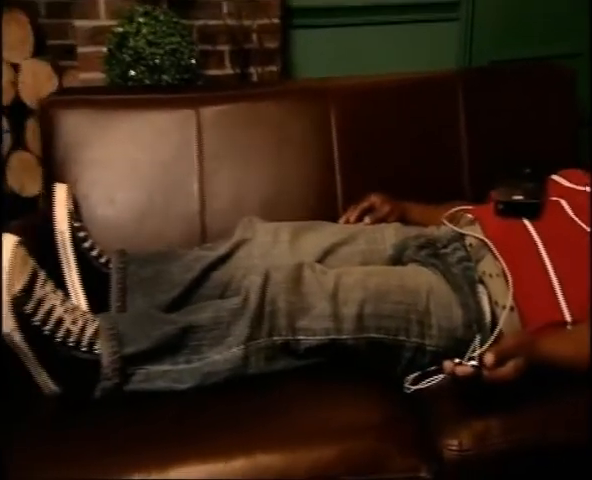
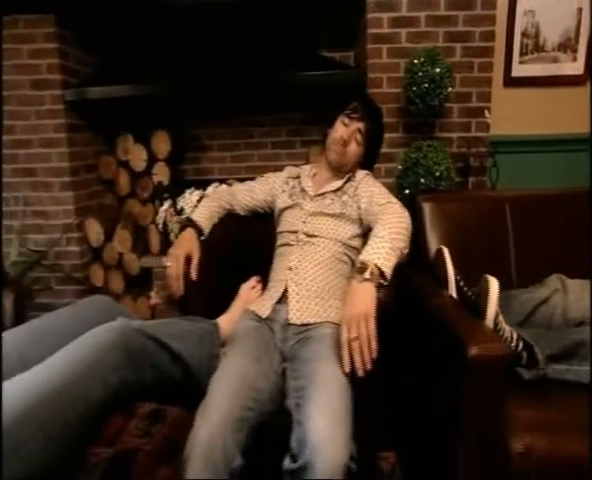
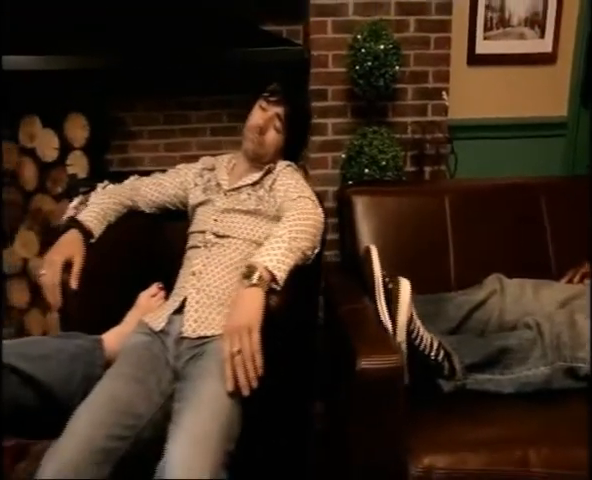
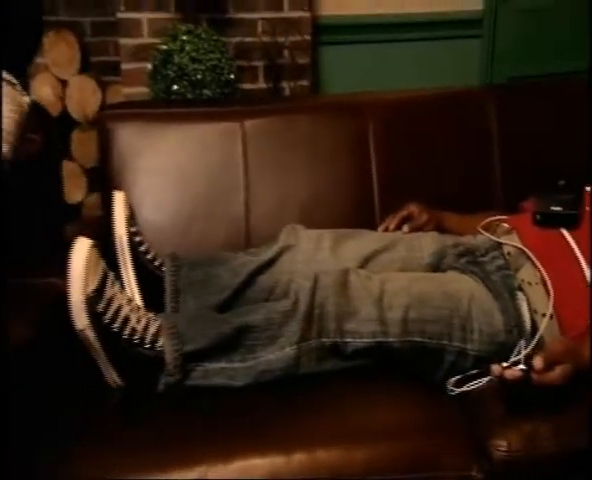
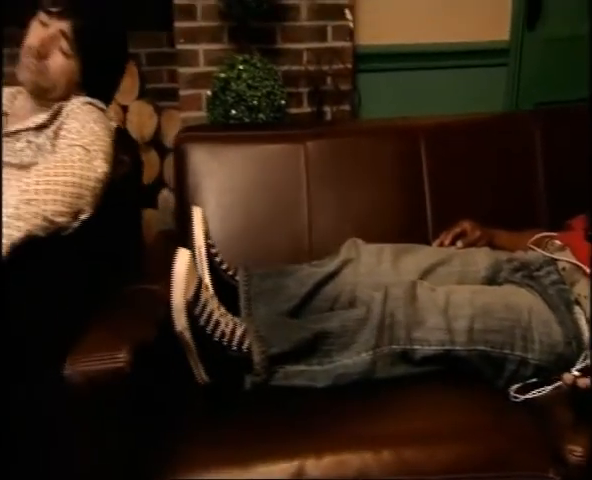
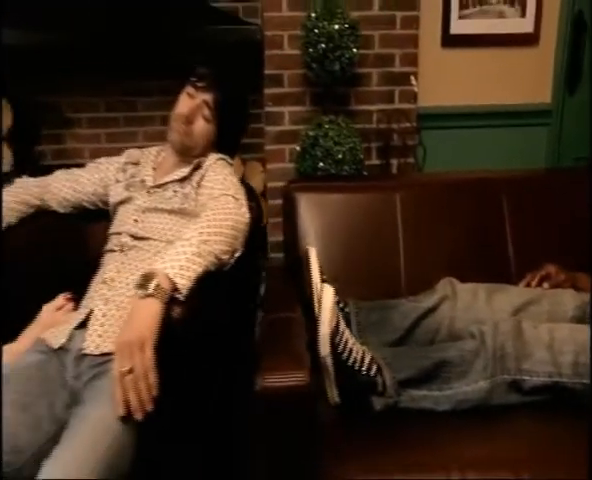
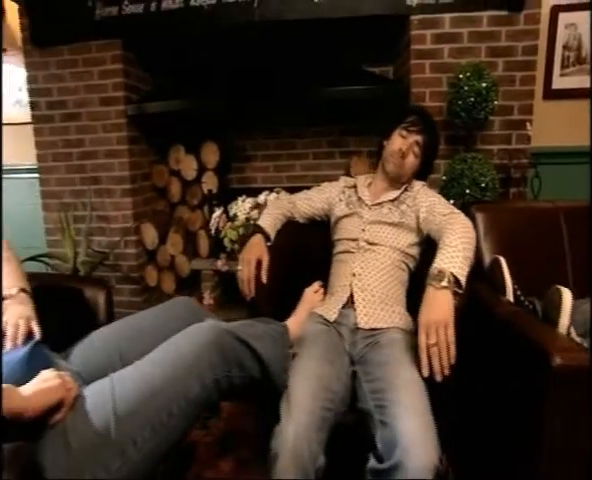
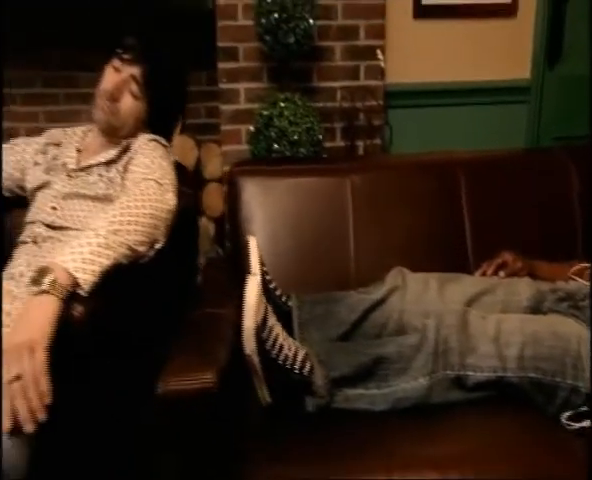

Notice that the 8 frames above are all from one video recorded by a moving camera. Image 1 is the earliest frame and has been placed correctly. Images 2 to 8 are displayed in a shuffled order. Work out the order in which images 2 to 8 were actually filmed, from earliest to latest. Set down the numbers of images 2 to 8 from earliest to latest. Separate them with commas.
4, 5, 8, 6, 3, 2, 7
